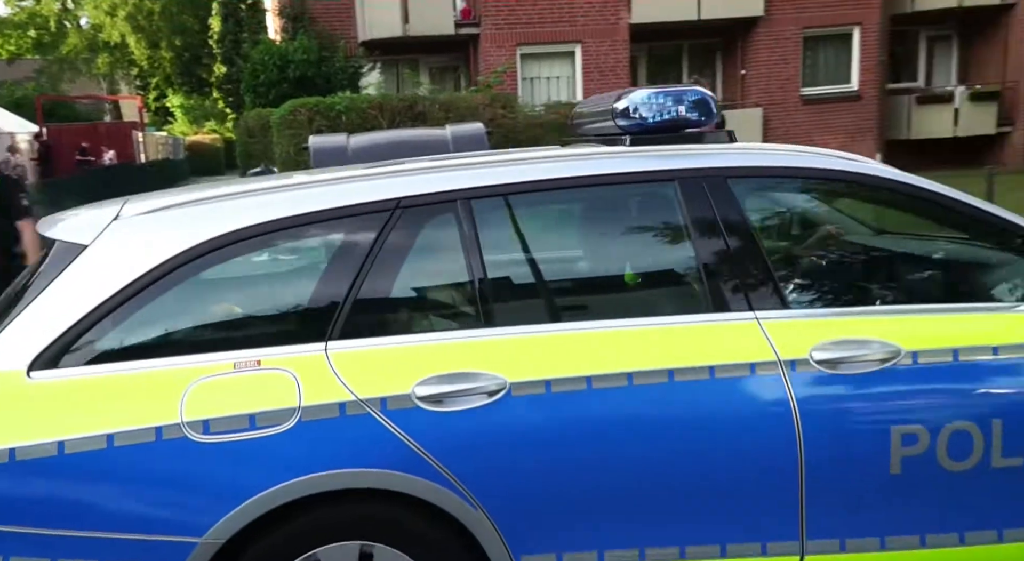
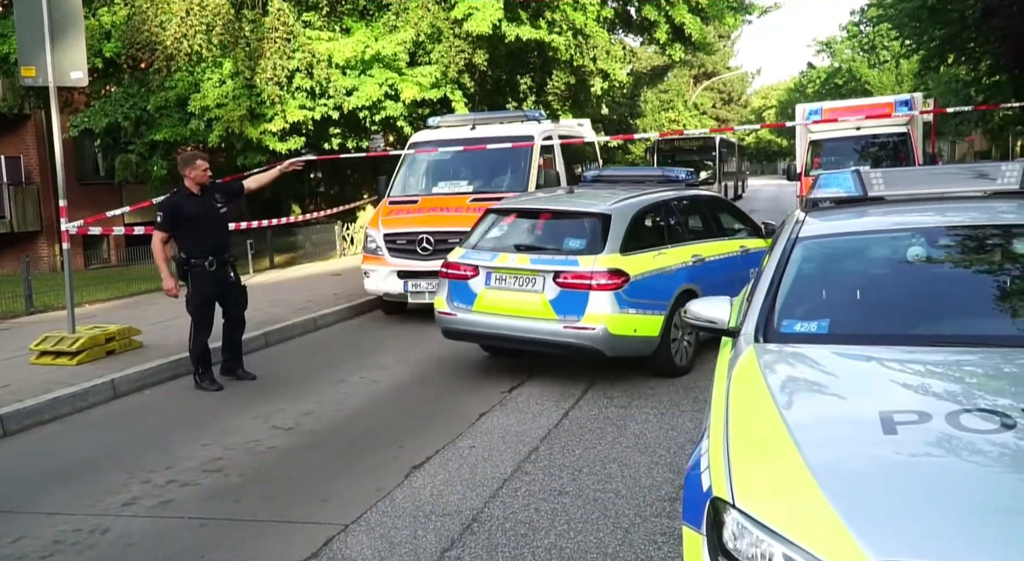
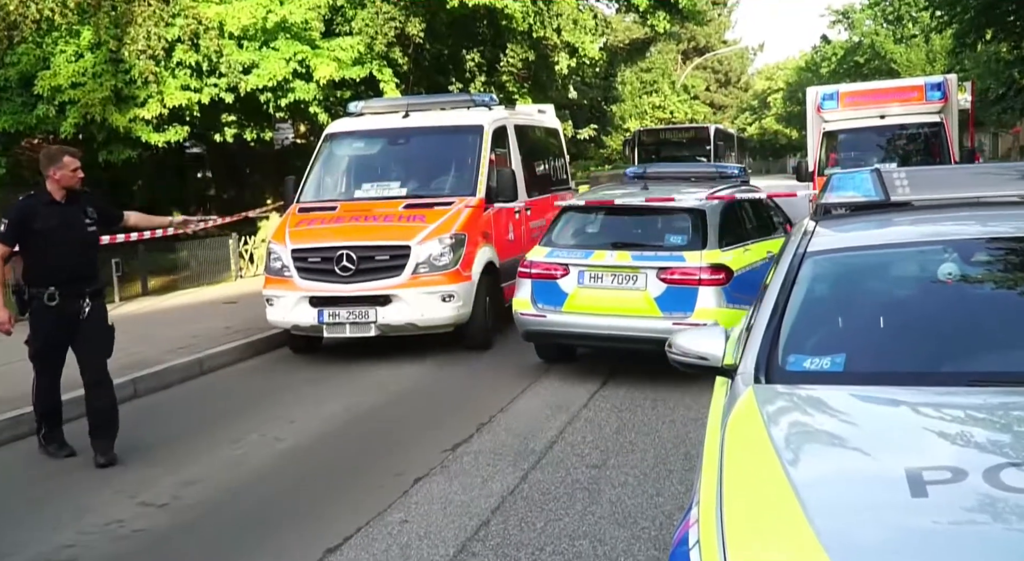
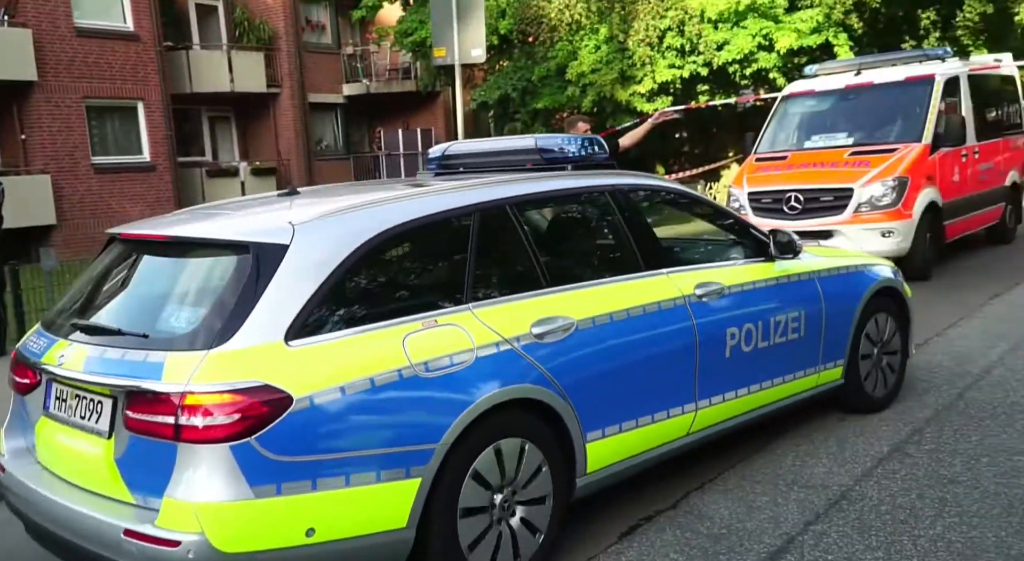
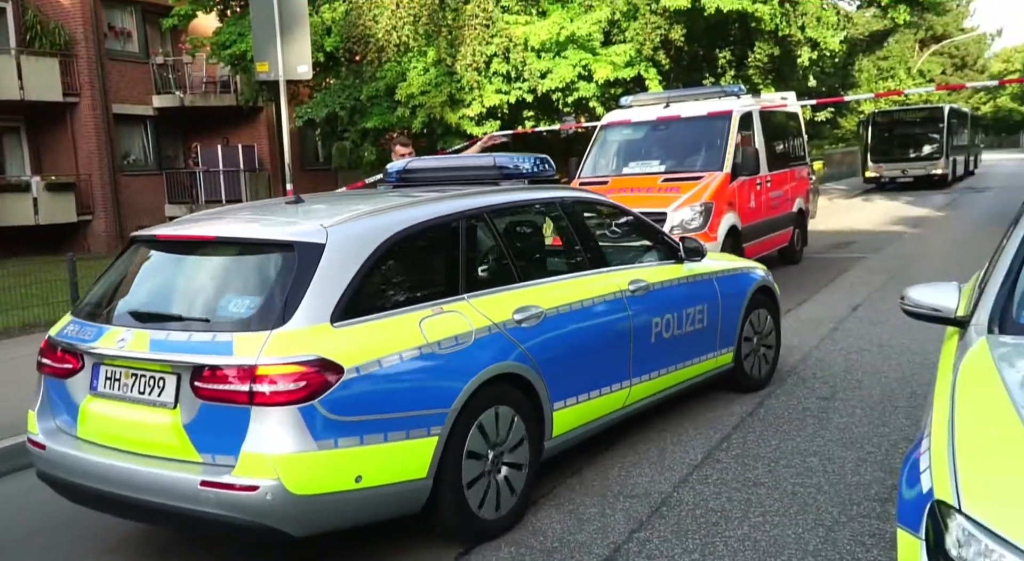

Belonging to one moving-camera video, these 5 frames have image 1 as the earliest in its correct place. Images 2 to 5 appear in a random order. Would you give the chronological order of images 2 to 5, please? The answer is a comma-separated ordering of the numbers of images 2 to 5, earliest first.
4, 5, 2, 3
